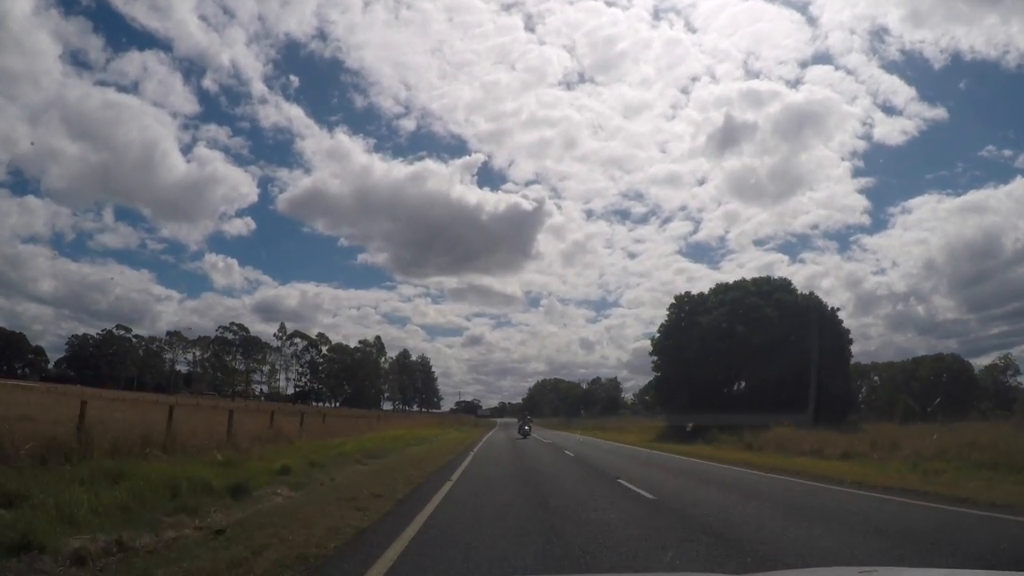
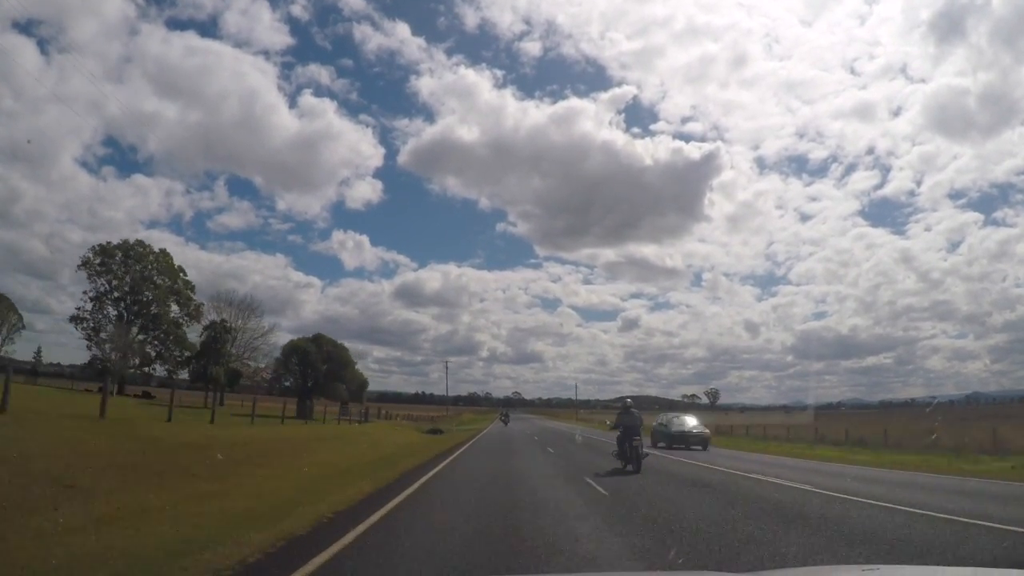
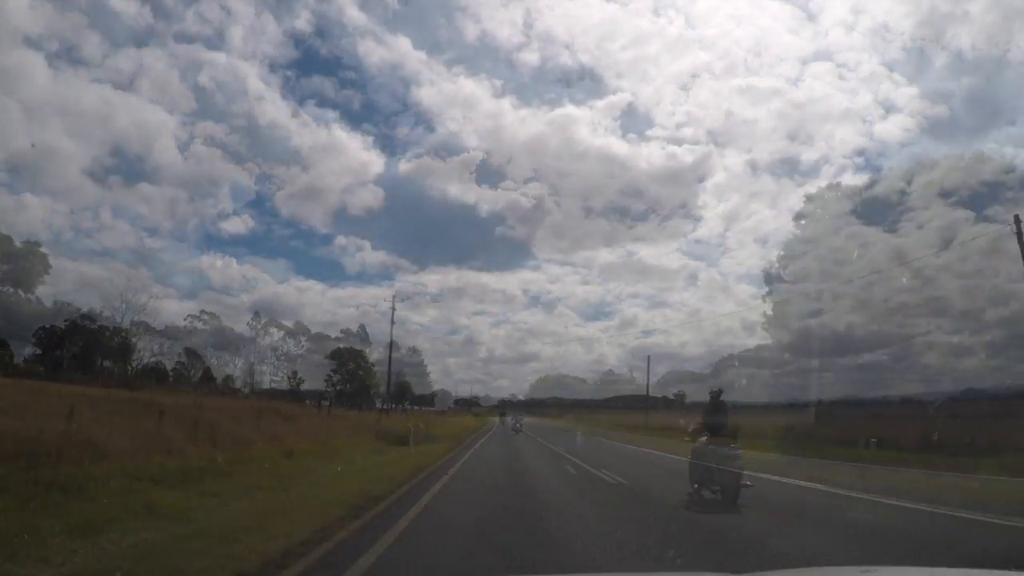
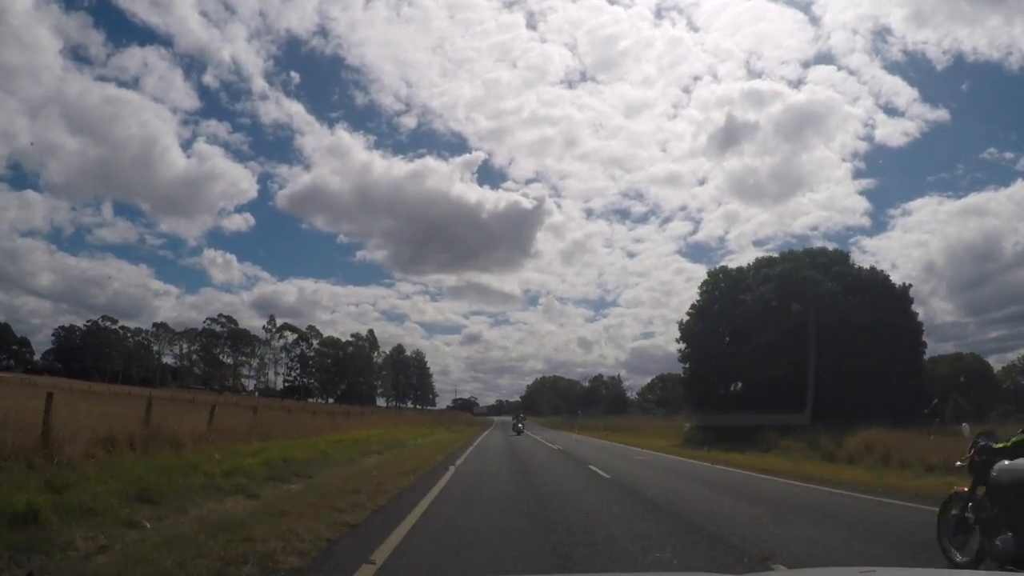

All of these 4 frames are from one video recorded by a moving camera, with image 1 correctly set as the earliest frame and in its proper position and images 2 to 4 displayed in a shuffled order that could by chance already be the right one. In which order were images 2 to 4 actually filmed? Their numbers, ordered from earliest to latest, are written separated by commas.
4, 3, 2
